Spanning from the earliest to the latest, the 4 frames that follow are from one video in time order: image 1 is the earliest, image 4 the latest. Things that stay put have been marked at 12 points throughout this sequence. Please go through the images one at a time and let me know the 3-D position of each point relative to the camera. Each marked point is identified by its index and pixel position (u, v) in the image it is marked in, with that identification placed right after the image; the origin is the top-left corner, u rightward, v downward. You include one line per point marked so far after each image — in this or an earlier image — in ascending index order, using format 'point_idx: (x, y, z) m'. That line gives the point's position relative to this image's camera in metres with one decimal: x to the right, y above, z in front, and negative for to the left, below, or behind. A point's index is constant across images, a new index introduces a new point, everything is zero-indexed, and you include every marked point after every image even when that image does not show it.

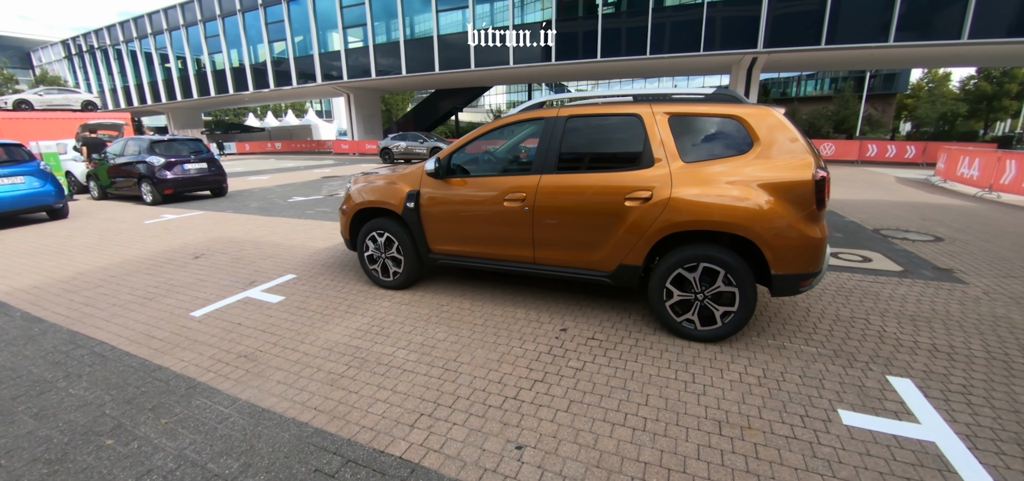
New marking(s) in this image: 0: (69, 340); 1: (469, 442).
0: (-3.6, -0.8, +3.4) m
1: (-0.3, -1.1, +2.2) m
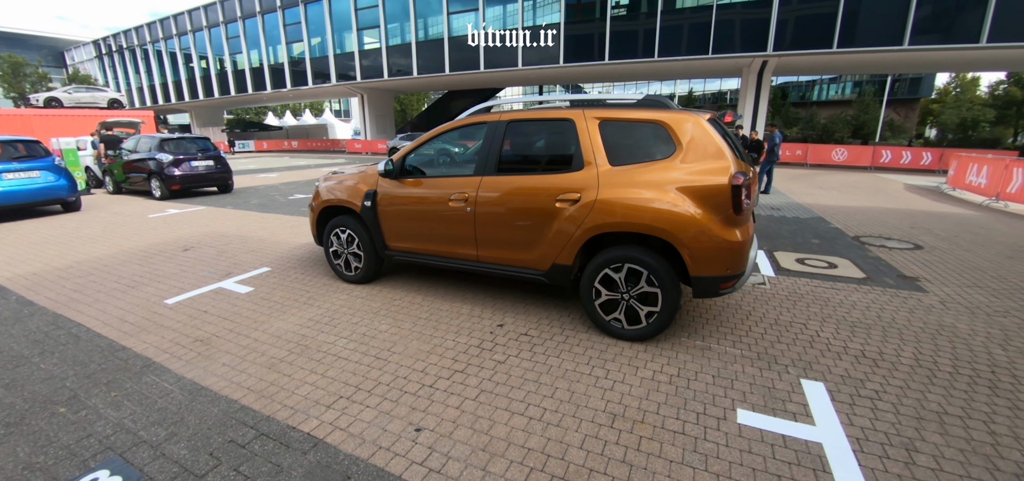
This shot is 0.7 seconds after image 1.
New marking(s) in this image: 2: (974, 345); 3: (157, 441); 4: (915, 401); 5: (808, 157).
0: (-4.1, -0.7, +3.7) m
1: (-0.8, -1.0, +2.4) m
2: (+3.6, -0.8, +3.2) m
3: (-1.9, -1.1, +2.3) m
4: (+2.5, -1.0, +2.5) m
5: (+12.9, +3.6, +18.4) m
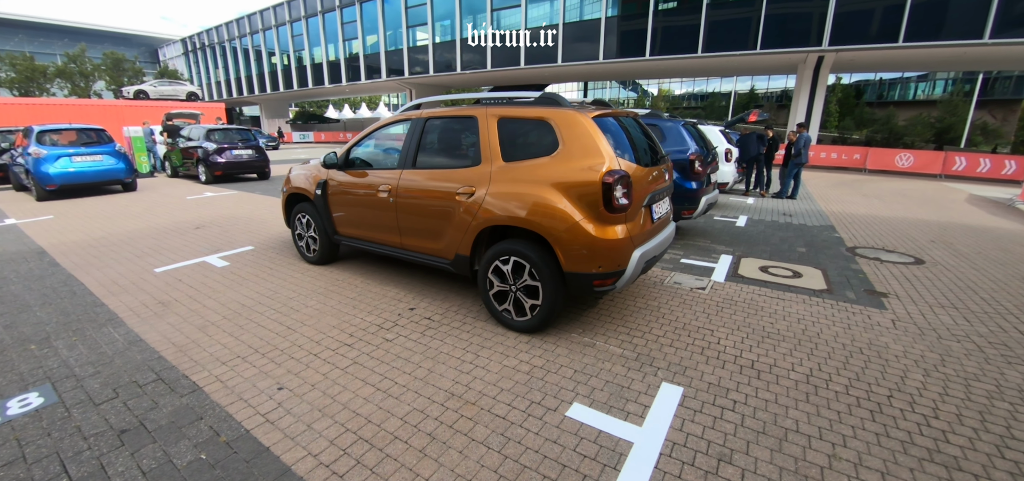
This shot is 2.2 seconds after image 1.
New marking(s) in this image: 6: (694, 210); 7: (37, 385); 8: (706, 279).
0: (-4.8, -0.4, +4.5) m
1: (-1.7, -0.9, +2.8) m
2: (+2.7, -0.9, +3.0) m
3: (-2.9, -0.9, +2.8) m
4: (+1.5, -1.0, +2.5) m
5: (+14.1, +3.1, +16.8) m
6: (+2.4, +0.4, +5.6) m
7: (-3.1, -0.9, +2.7) m
8: (+2.1, -0.4, +4.6) m
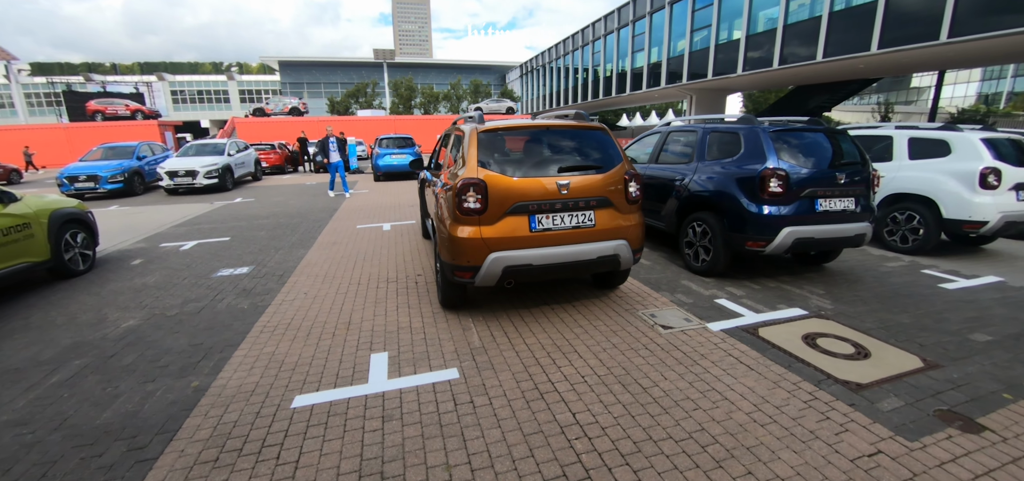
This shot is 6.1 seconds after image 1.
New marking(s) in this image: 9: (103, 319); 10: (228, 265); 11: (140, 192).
0: (-3.6, +0.4, +8.1) m
1: (-2.4, -0.5, +4.9) m
2: (+1.1, -1.3, +2.3) m
3: (-3.3, -0.3, +5.7) m
4: (-0.2, -1.2, +2.7) m
5: (+19.1, +0.1, +5.6) m
6: (+2.7, 0.0, +4.5) m
7: (-3.5, -0.3, +5.7) m
8: (+1.7, -0.8, +3.9) m
9: (-3.9, -0.8, +4.0) m
10: (-3.8, -0.3, +5.7) m
11: (-10.3, +1.3, +11.7) m
